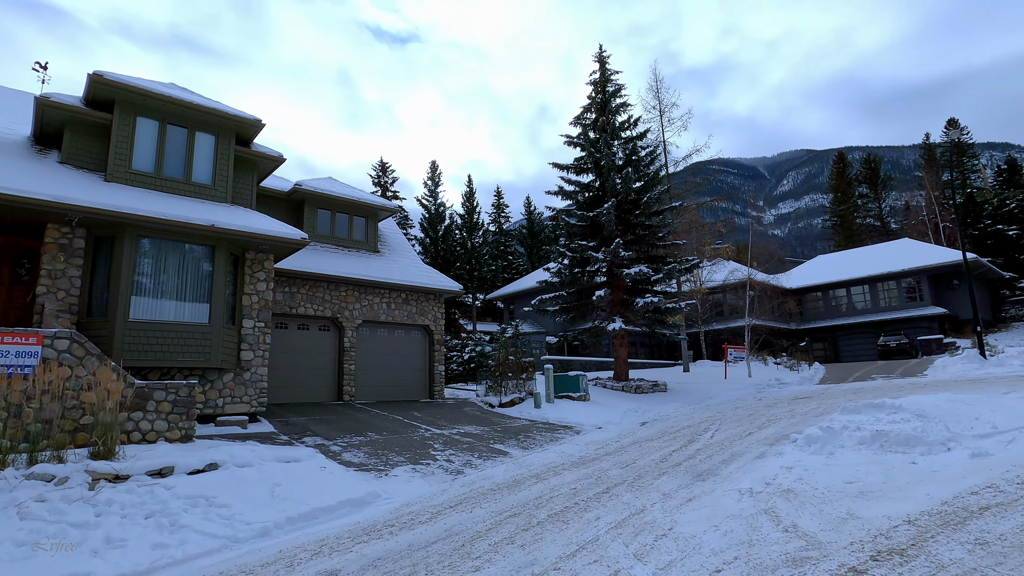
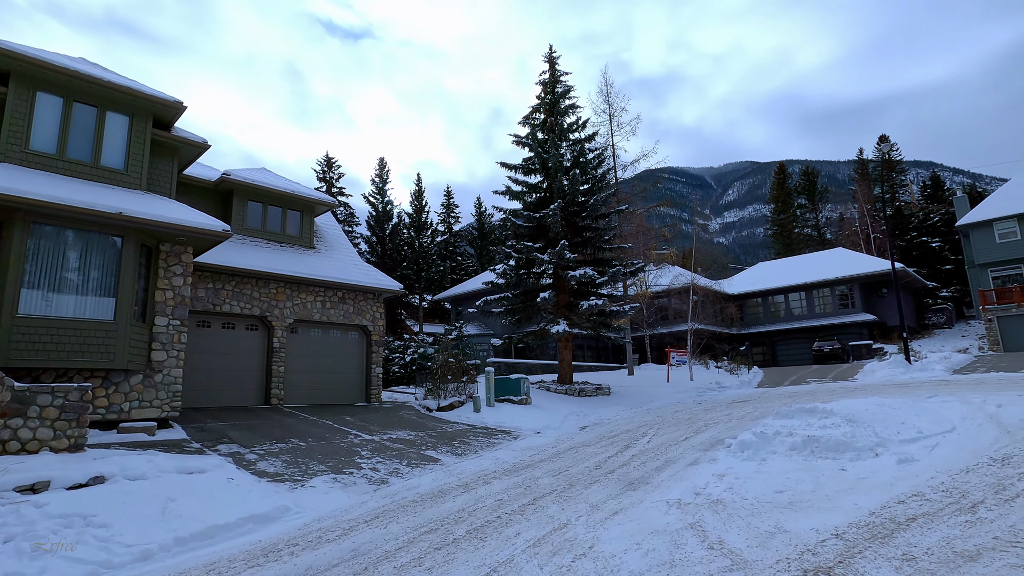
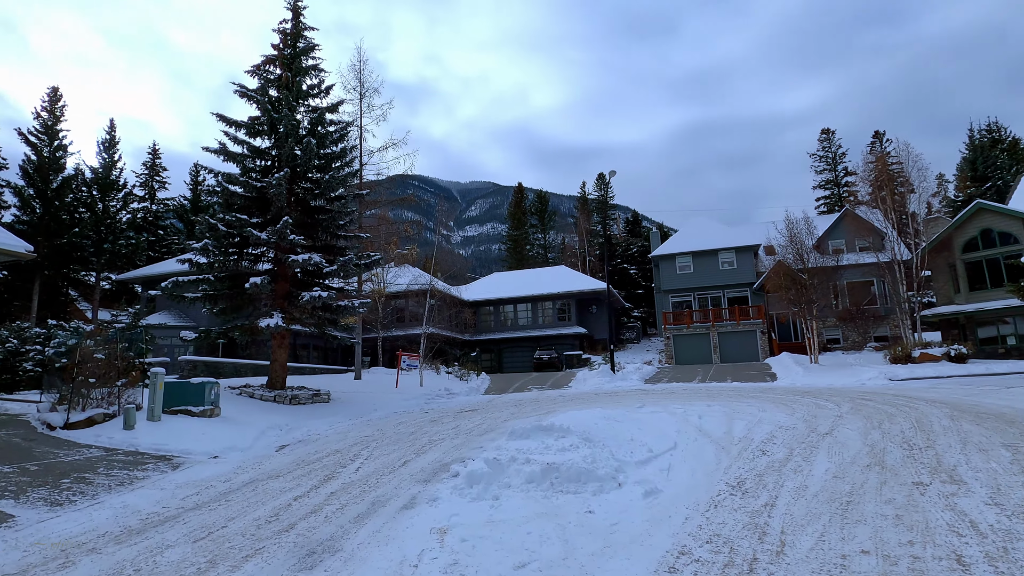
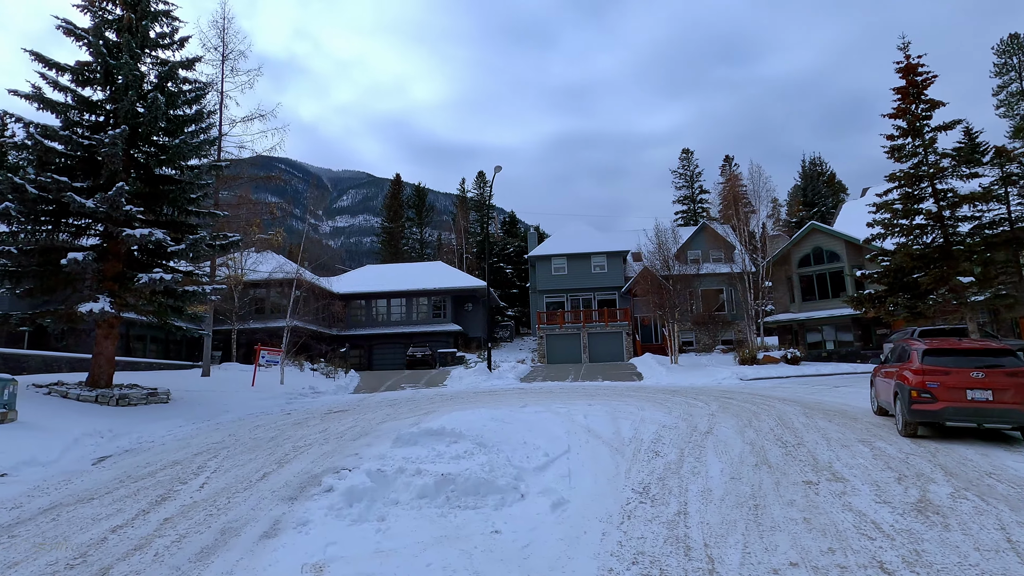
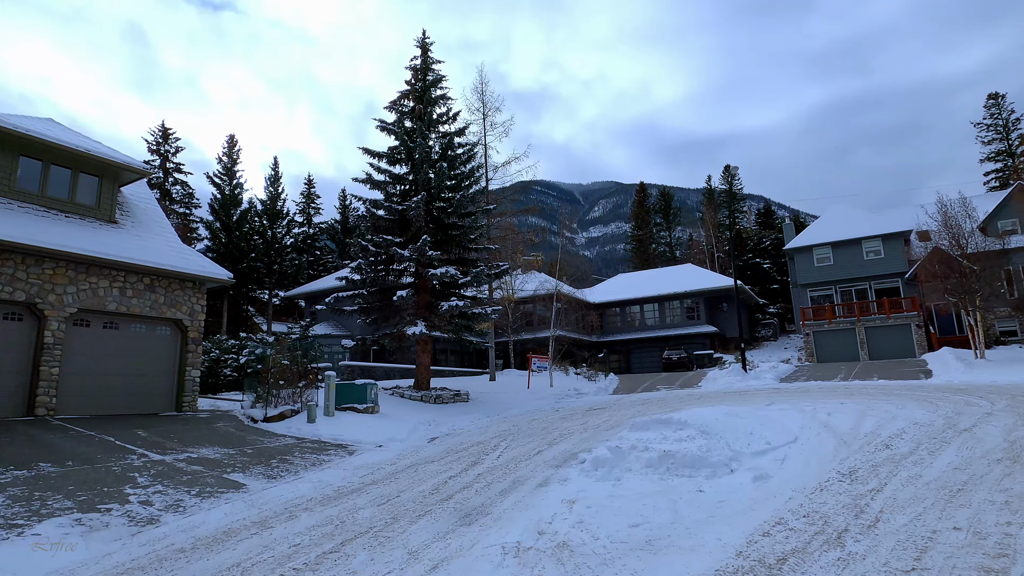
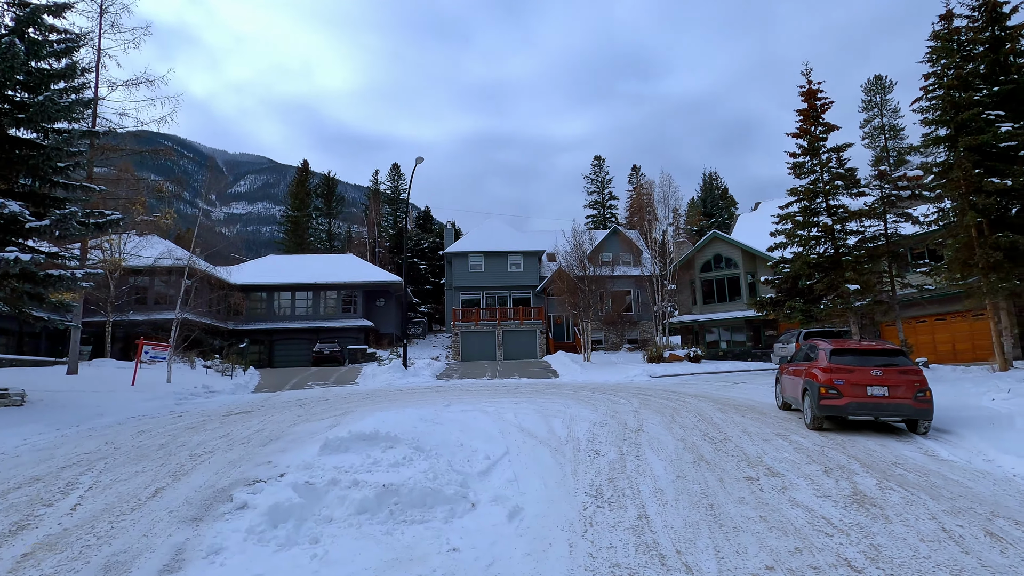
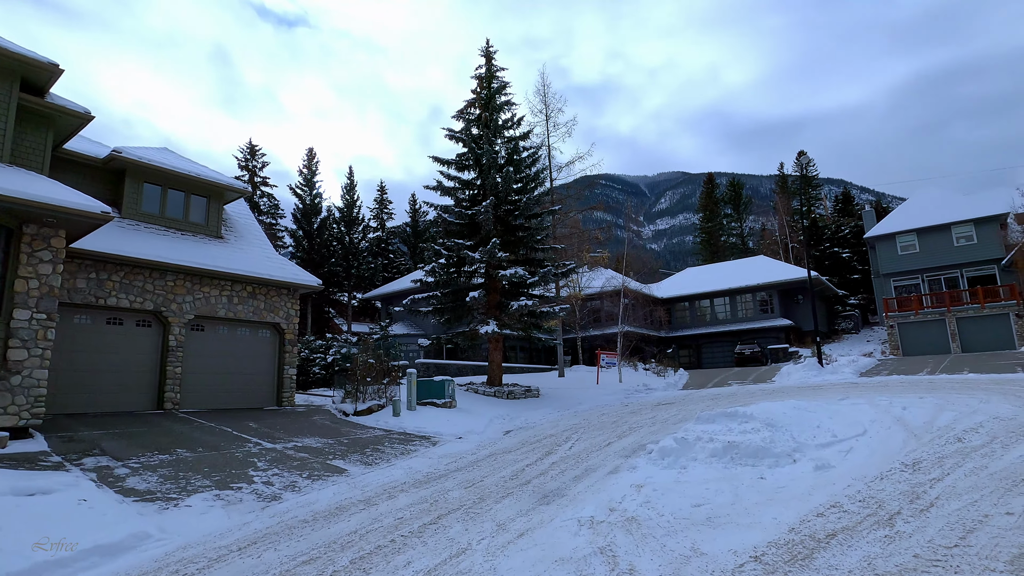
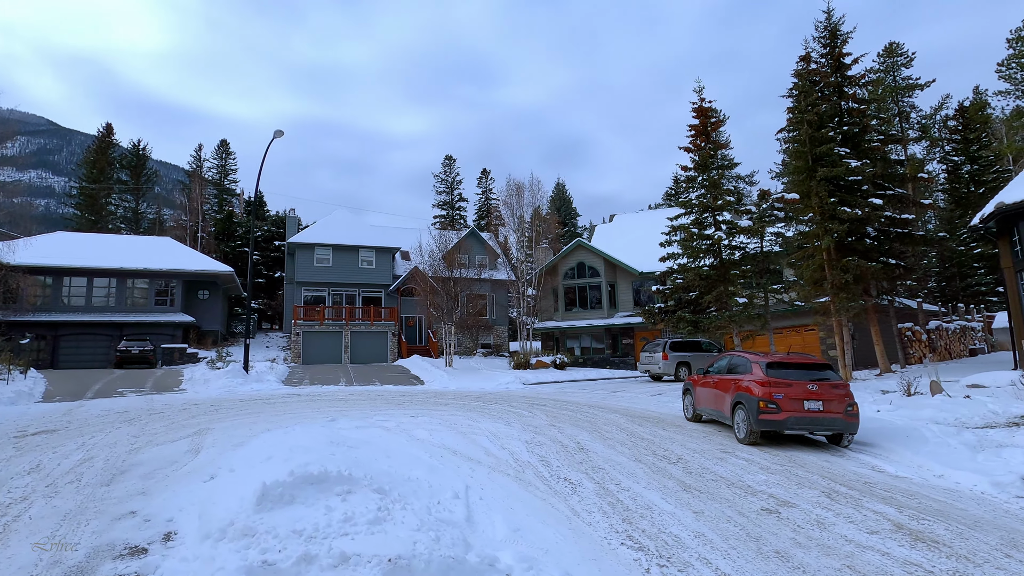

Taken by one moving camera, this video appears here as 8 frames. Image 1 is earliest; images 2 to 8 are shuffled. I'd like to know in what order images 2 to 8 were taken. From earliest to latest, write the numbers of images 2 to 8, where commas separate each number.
2, 7, 5, 3, 4, 6, 8
